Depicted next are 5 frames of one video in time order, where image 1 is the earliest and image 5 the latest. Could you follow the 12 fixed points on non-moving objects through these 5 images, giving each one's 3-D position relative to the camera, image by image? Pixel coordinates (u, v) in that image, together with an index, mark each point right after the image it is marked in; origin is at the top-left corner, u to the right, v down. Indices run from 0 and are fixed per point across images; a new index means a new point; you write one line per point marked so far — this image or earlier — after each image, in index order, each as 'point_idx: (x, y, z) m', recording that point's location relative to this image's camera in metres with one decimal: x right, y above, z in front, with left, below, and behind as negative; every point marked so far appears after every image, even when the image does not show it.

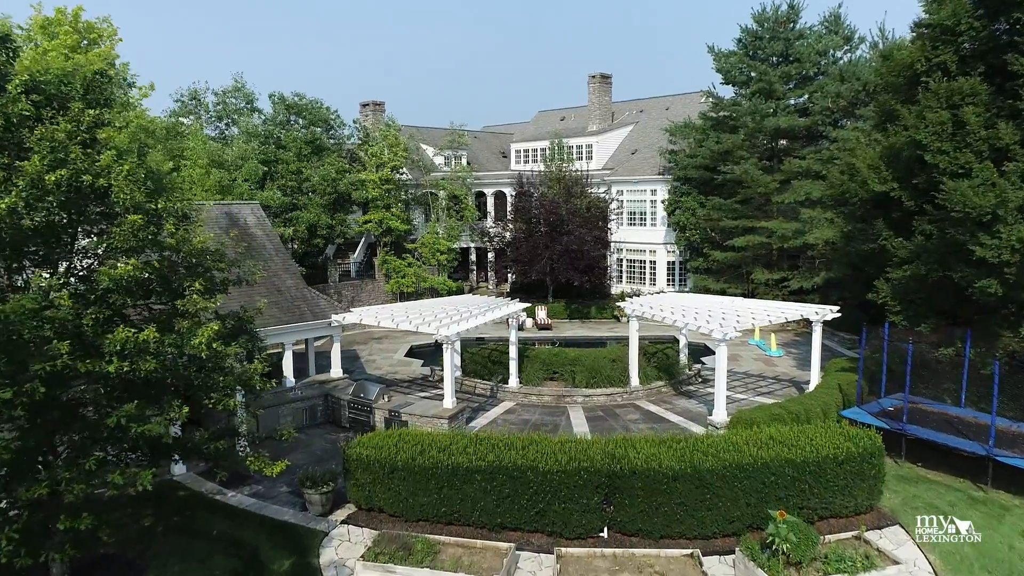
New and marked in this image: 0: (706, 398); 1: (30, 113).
0: (+5.1, -2.9, +19.6) m
1: (-5.7, +2.0, +8.7) m
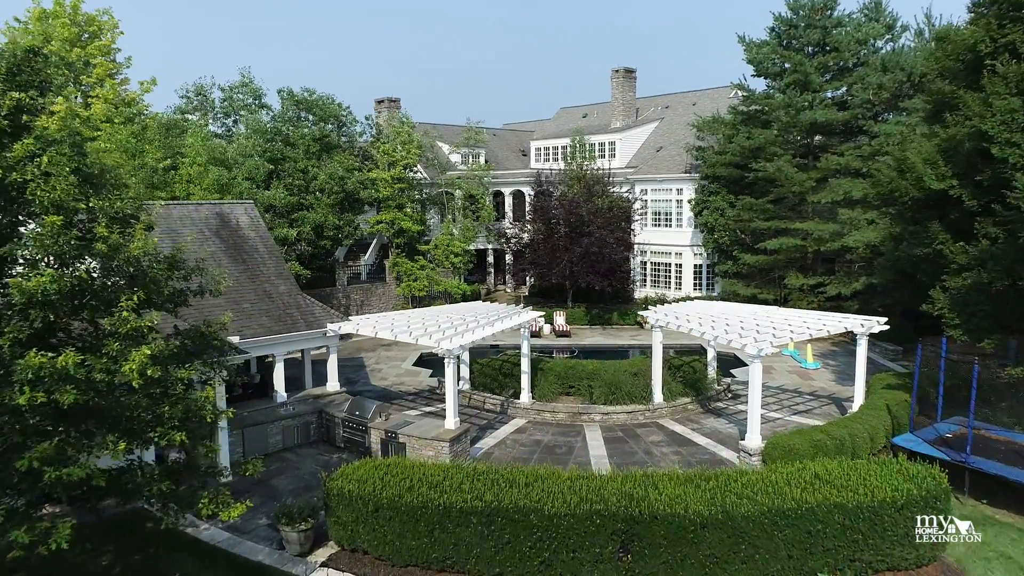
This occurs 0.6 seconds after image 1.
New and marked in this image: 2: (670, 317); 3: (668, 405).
0: (+5.4, -3.1, +17.9) m
1: (-5.7, +1.9, +7.3) m
2: (+4.0, -0.7, +18.8) m
3: (+3.8, -2.8, +18.0) m
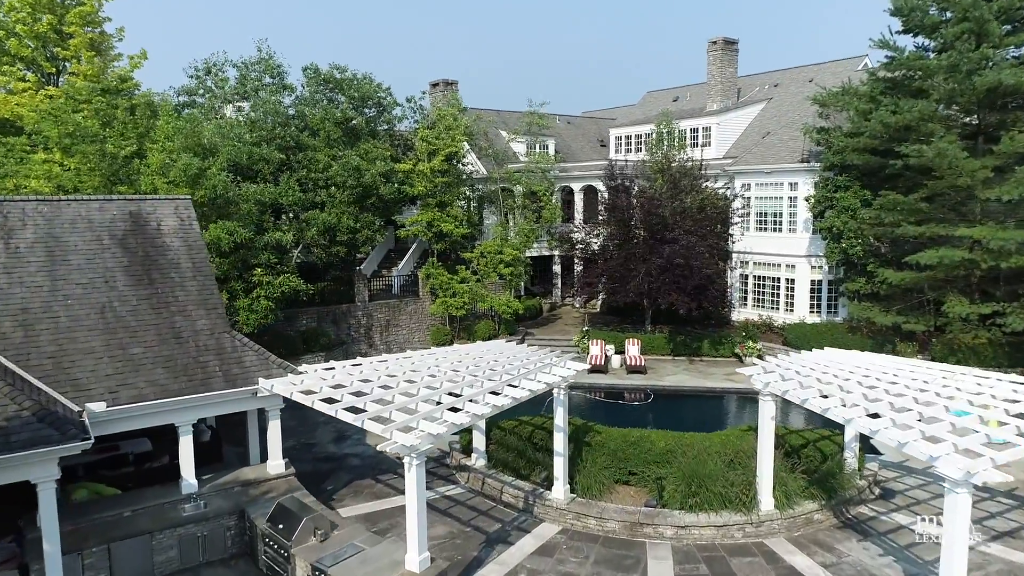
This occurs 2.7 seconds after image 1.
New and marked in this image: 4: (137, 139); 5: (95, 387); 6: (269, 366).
0: (+5.8, -3.8, +11.2) m
1: (-6.5, +1.4, +2.1) m
2: (+4.5, -1.4, +12.2) m
3: (+4.2, -3.5, +11.5) m
4: (-10.1, +4.0, +20.0) m
5: (-5.7, -1.4, +10.2) m
6: (-3.8, -1.2, +11.7) m
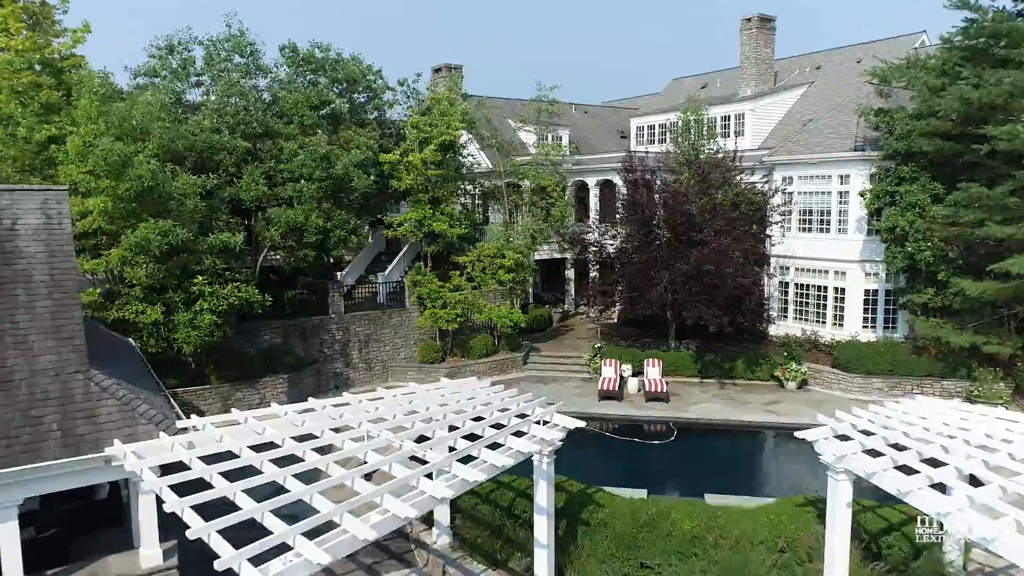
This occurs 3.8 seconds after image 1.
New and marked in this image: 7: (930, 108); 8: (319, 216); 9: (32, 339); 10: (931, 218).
0: (+5.3, -4.1, +7.6) m
1: (-7.2, +1.1, -1.1) m
2: (+4.1, -1.7, +8.7) m
3: (+3.7, -3.8, +7.9) m
4: (-10.2, +3.8, +16.9) m
5: (-6.2, -1.6, +7.0) m
6: (-4.2, -1.5, +8.4) m
7: (+10.0, +4.3, +17.7) m
8: (-5.0, +1.9, +19.4) m
9: (-5.6, -0.6, +8.6) m
10: (+10.2, +1.7, +18.1) m
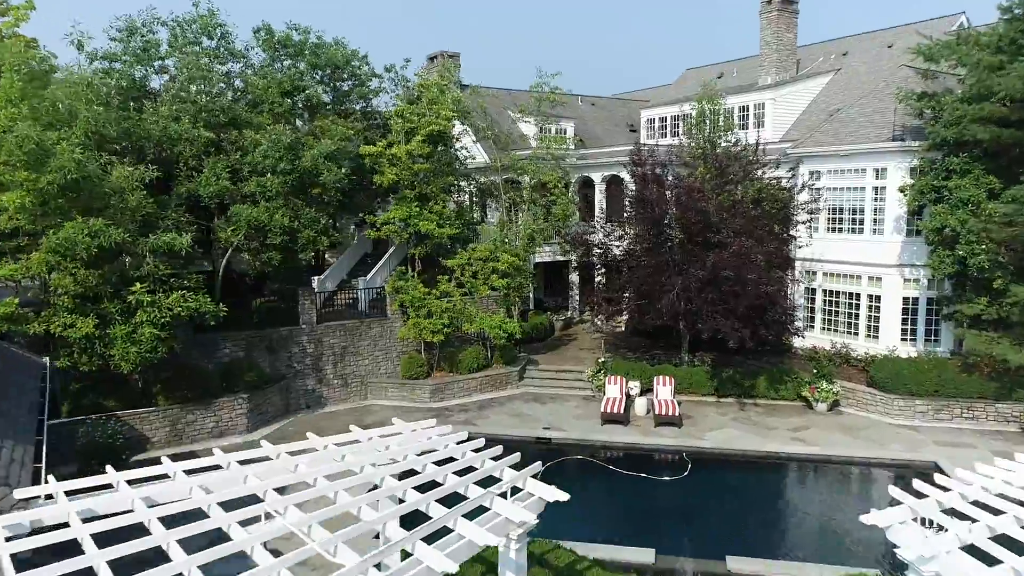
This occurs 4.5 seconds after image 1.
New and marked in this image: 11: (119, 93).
0: (+5.0, -4.3, +5.2) m
1: (-7.7, +0.9, -3.2) m
2: (+3.8, -1.9, +6.4) m
3: (+3.4, -4.0, +5.6) m
4: (-10.4, +3.6, +14.8) m
5: (-6.6, -1.8, +4.8) m
6: (-4.6, -1.7, +6.2) m
7: (+9.8, +4.1, +15.3) m
8: (-5.2, +1.7, +17.2) m
9: (-5.9, -0.7, +6.4) m
10: (+10.0, +1.5, +15.7) m
11: (-9.7, +4.8, +18.5) m
